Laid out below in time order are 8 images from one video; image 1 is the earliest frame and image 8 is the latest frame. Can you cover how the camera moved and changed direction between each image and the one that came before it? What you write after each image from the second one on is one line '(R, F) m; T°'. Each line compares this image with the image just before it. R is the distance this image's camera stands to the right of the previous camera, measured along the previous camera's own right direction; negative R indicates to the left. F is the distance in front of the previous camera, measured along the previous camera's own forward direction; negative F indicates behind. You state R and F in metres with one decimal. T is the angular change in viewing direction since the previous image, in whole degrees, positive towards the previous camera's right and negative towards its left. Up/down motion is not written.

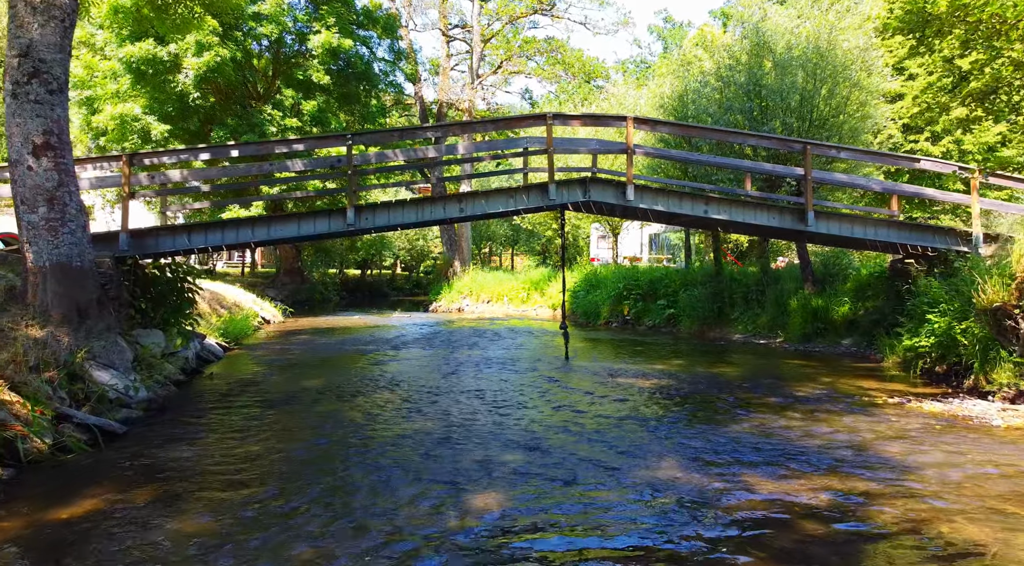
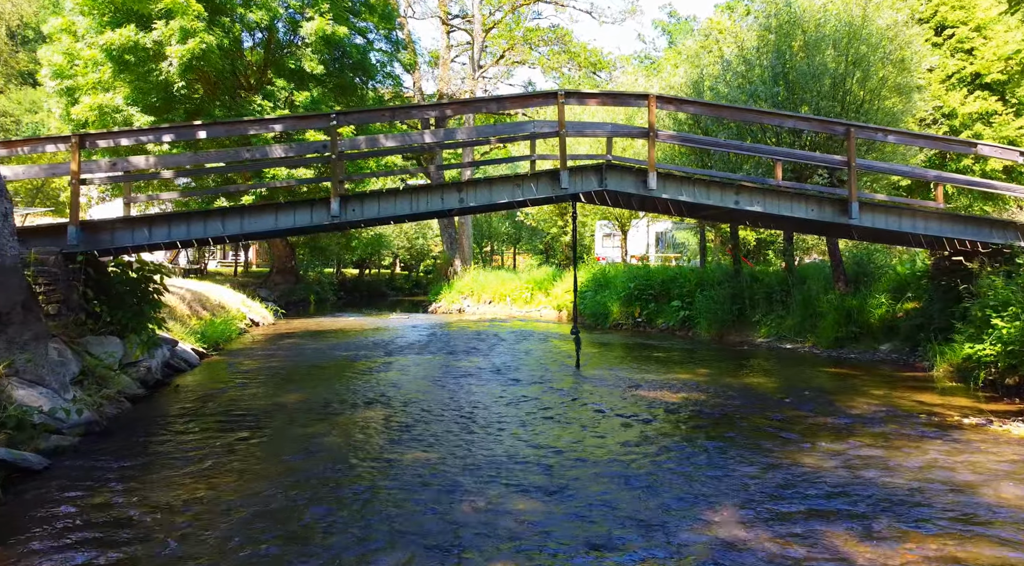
(-0.1, +1.4) m; 0°
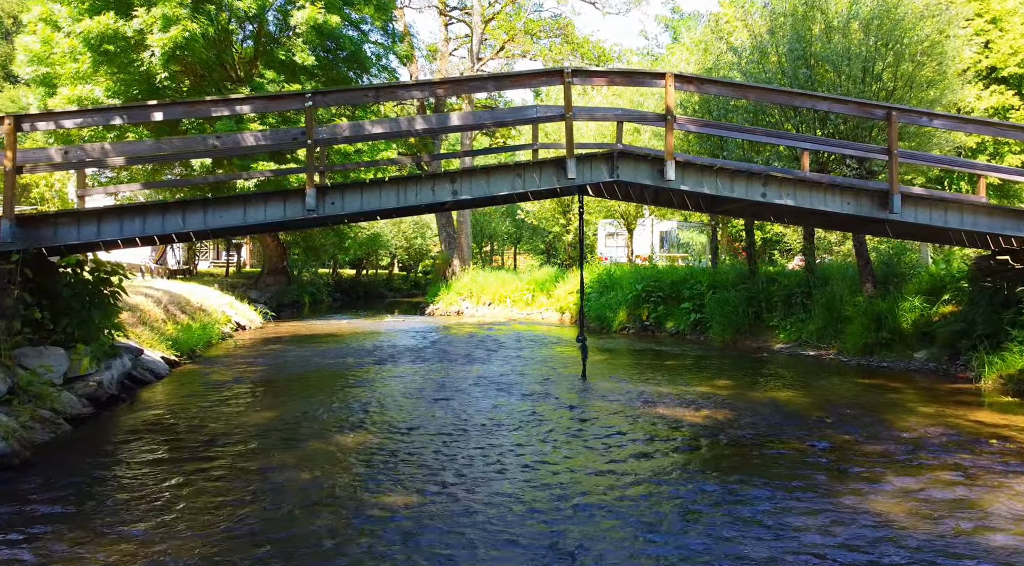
(0.0, +1.3) m; 0°
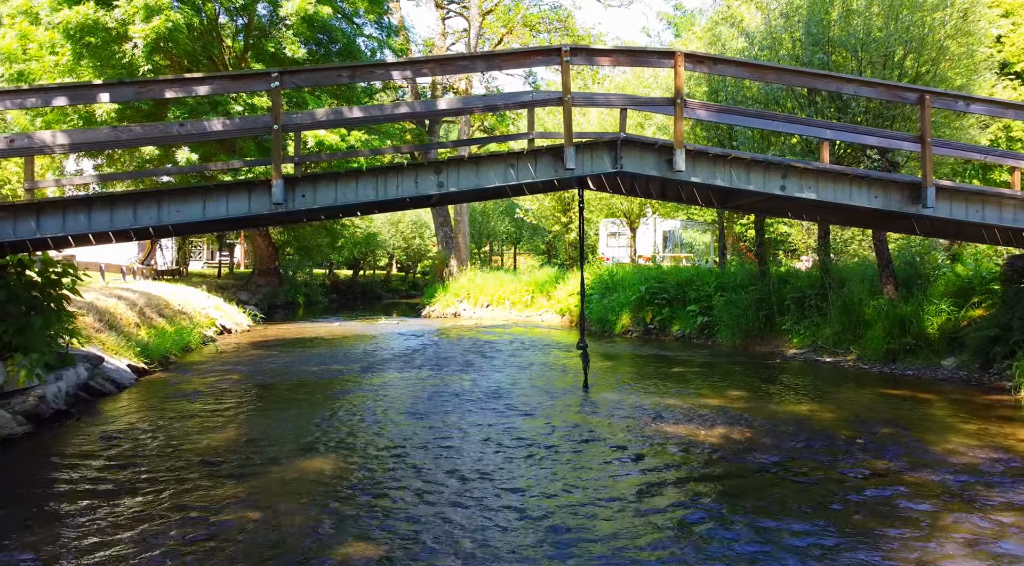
(+0.1, +1.0) m; 0°
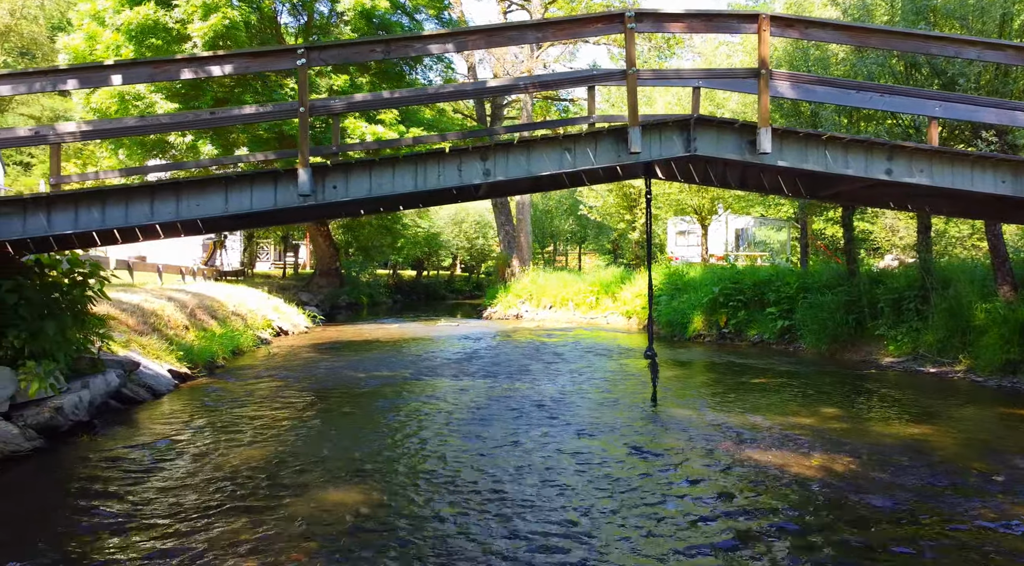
(+0.1, +1.0) m; -5°
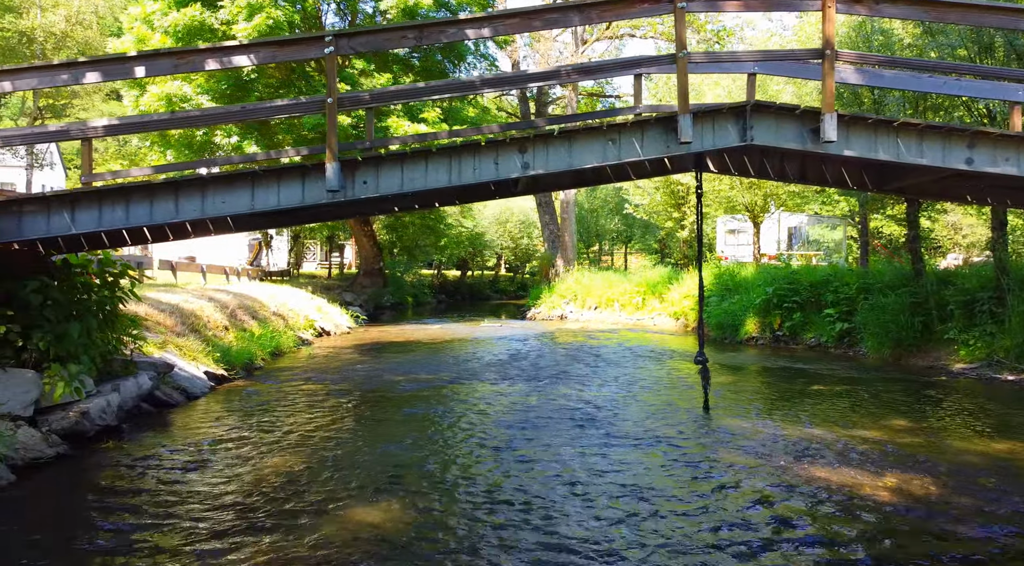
(0.0, +0.5) m; -3°
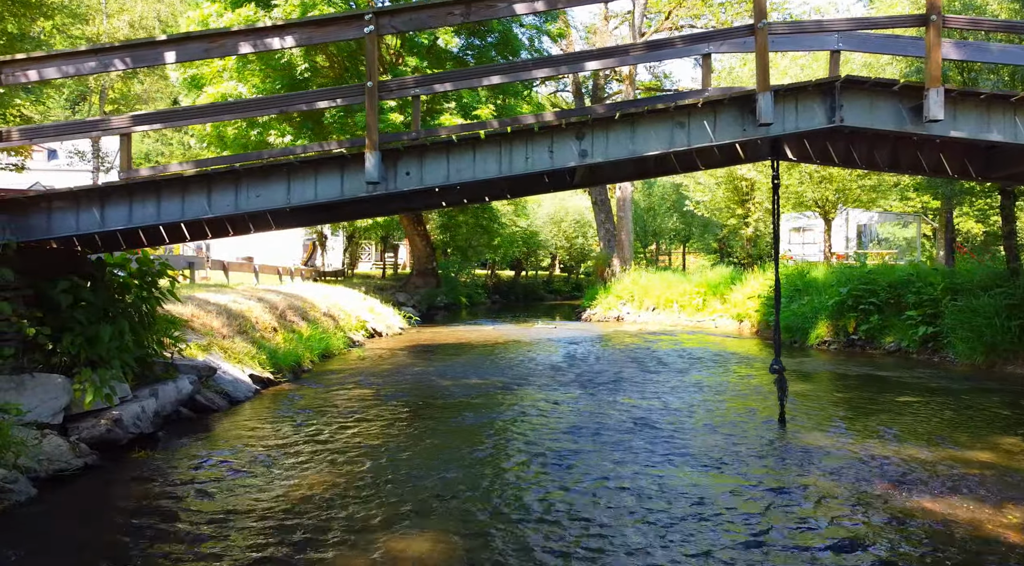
(0.0, +0.6) m; -4°
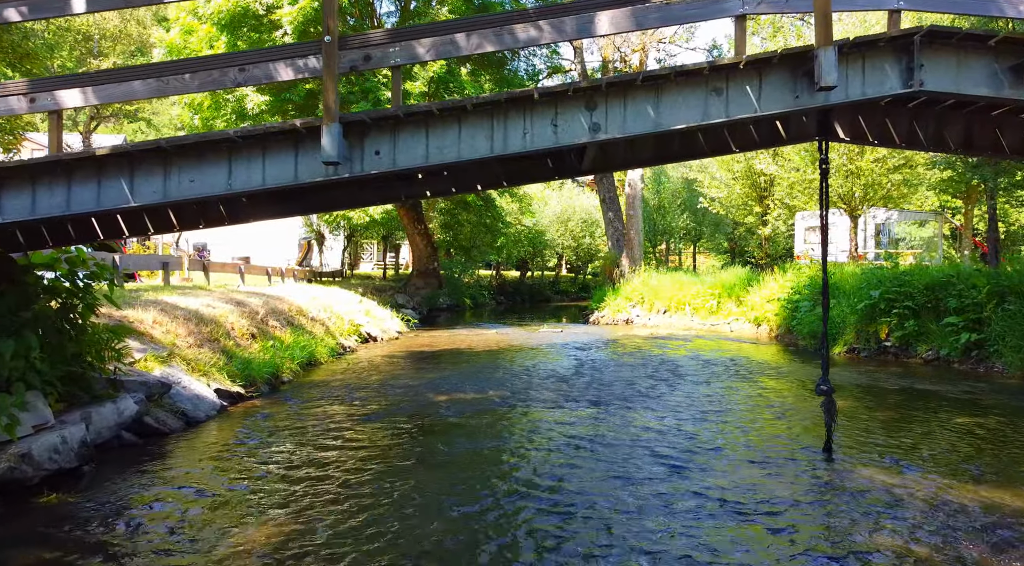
(+0.1, +1.3) m; 0°
